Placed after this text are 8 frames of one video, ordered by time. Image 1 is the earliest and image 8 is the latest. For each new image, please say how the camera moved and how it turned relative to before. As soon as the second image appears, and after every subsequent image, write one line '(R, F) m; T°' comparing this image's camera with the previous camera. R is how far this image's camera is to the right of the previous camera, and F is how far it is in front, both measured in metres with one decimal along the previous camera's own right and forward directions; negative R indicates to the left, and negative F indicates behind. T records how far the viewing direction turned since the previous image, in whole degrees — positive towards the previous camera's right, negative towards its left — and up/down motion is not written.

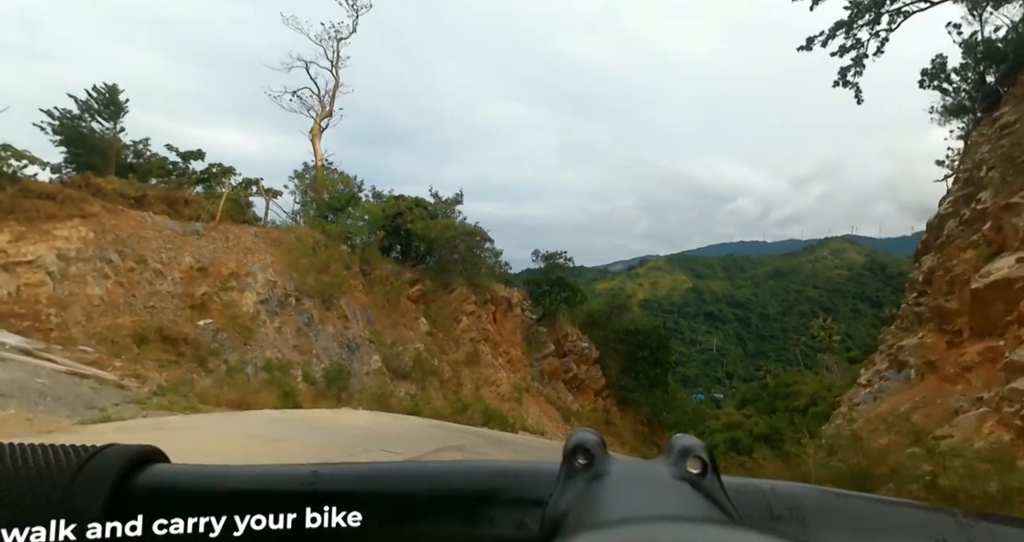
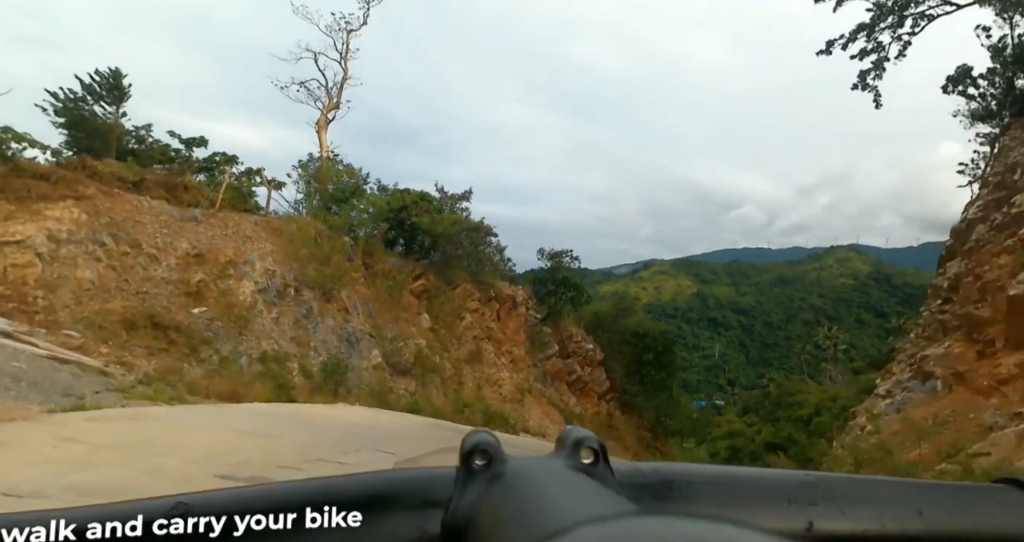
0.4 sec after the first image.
(-0.1, +0.5) m; 0°
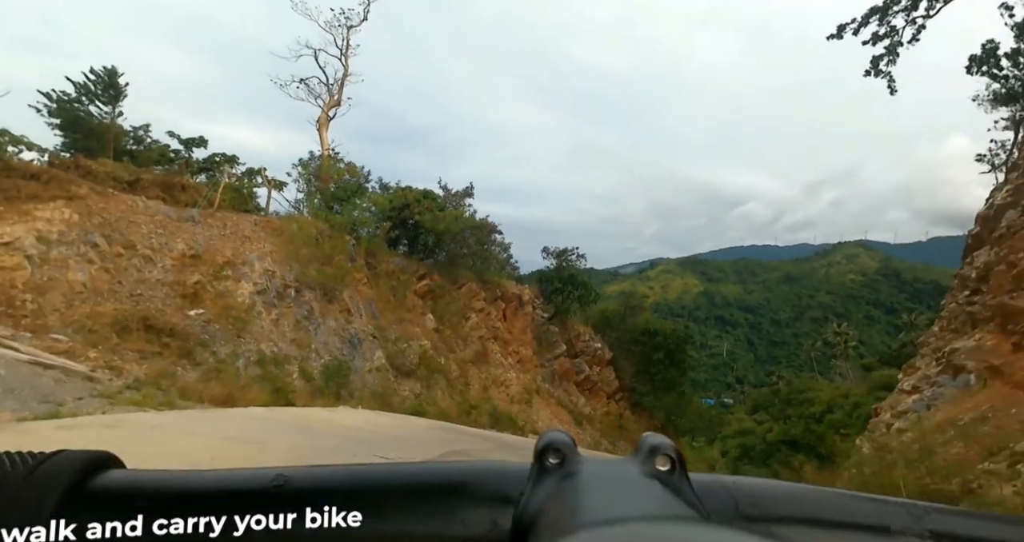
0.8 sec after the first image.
(0.0, +0.4) m; -1°
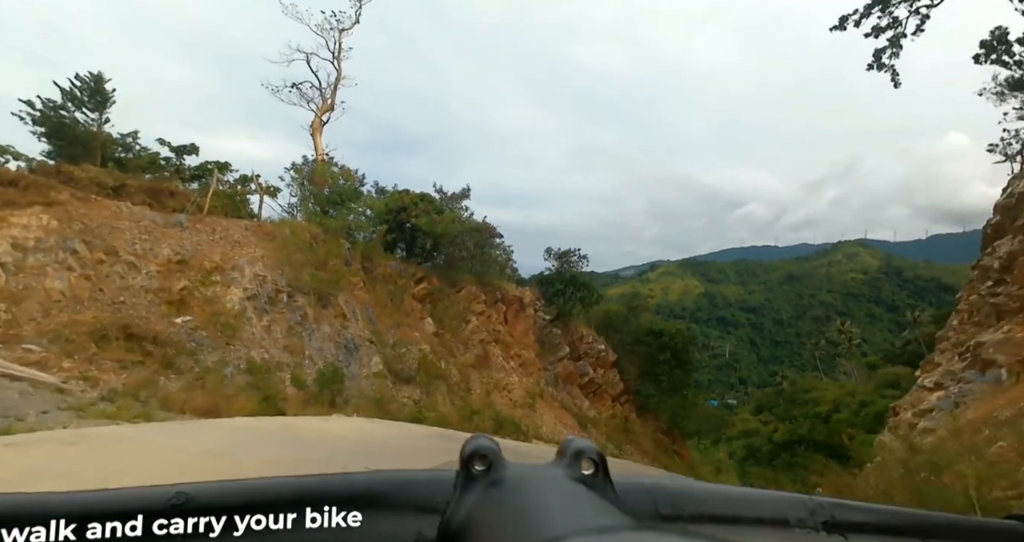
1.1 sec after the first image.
(0.0, +0.5) m; 0°
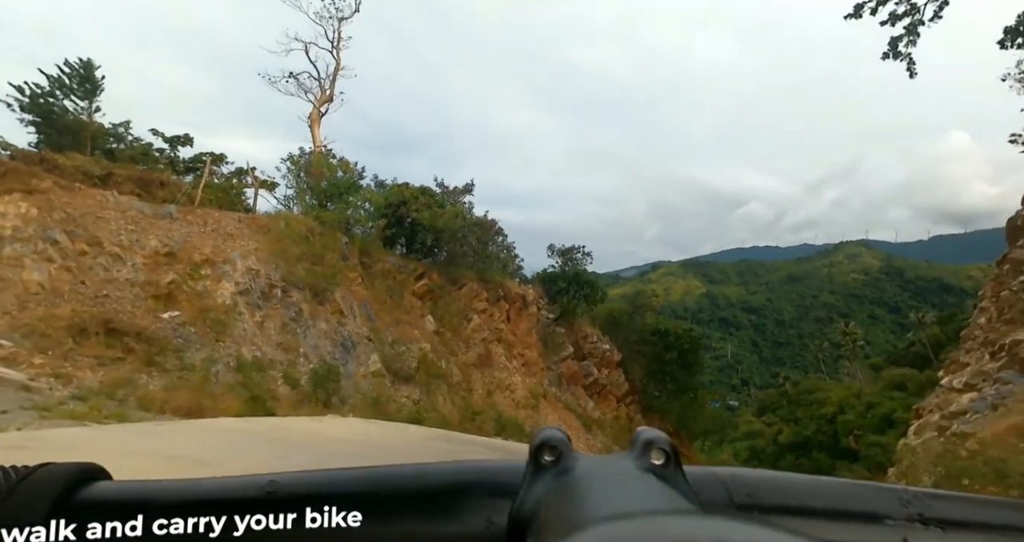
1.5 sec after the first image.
(-0.1, +0.6) m; 0°
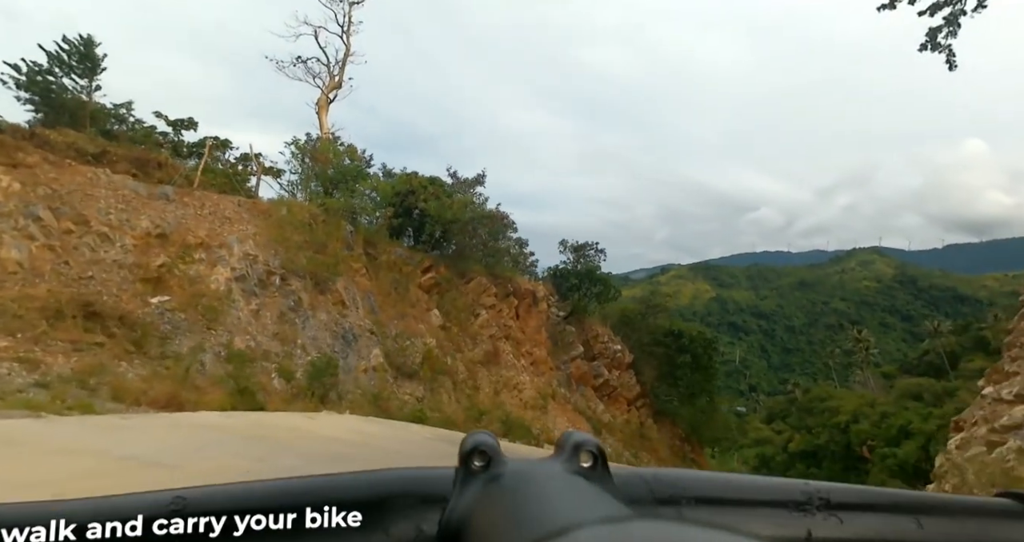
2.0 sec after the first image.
(-0.1, +0.8) m; -1°
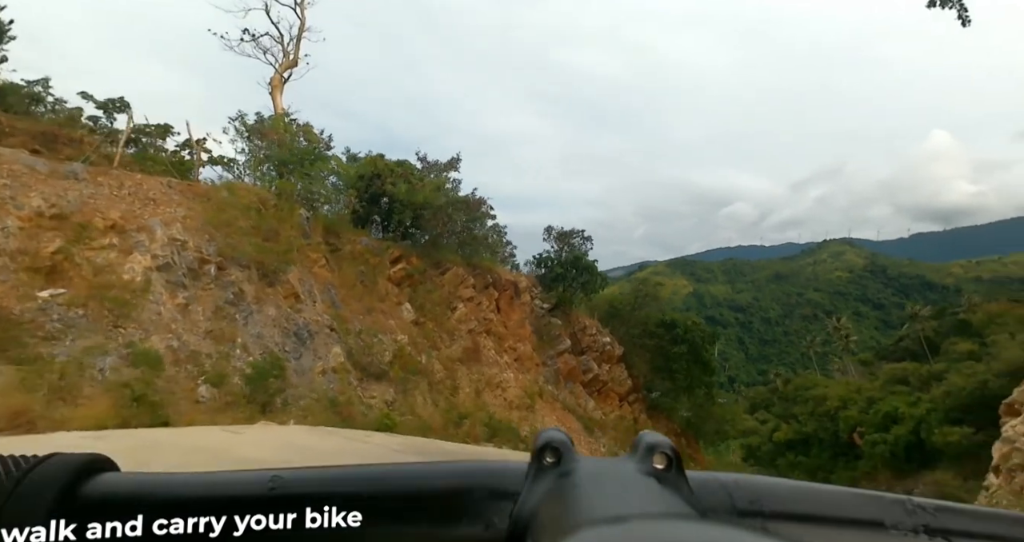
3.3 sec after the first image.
(0.0, +1.8) m; +2°
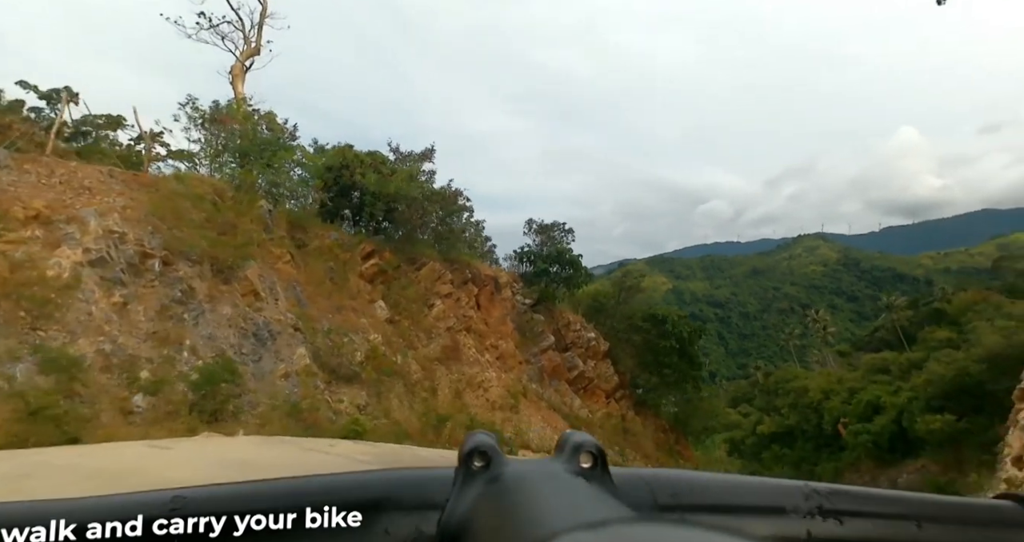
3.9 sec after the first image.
(0.0, +0.9) m; +2°
